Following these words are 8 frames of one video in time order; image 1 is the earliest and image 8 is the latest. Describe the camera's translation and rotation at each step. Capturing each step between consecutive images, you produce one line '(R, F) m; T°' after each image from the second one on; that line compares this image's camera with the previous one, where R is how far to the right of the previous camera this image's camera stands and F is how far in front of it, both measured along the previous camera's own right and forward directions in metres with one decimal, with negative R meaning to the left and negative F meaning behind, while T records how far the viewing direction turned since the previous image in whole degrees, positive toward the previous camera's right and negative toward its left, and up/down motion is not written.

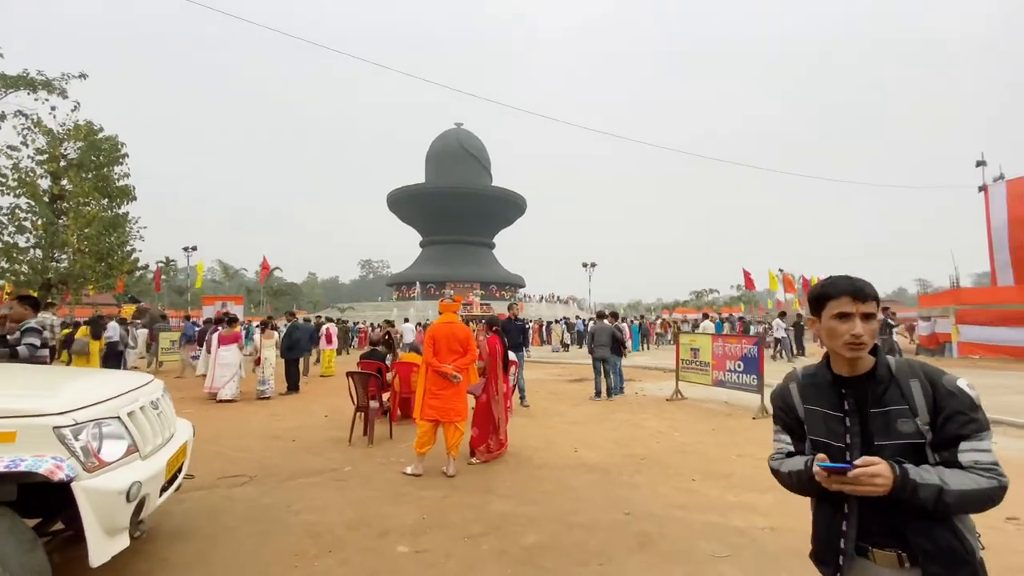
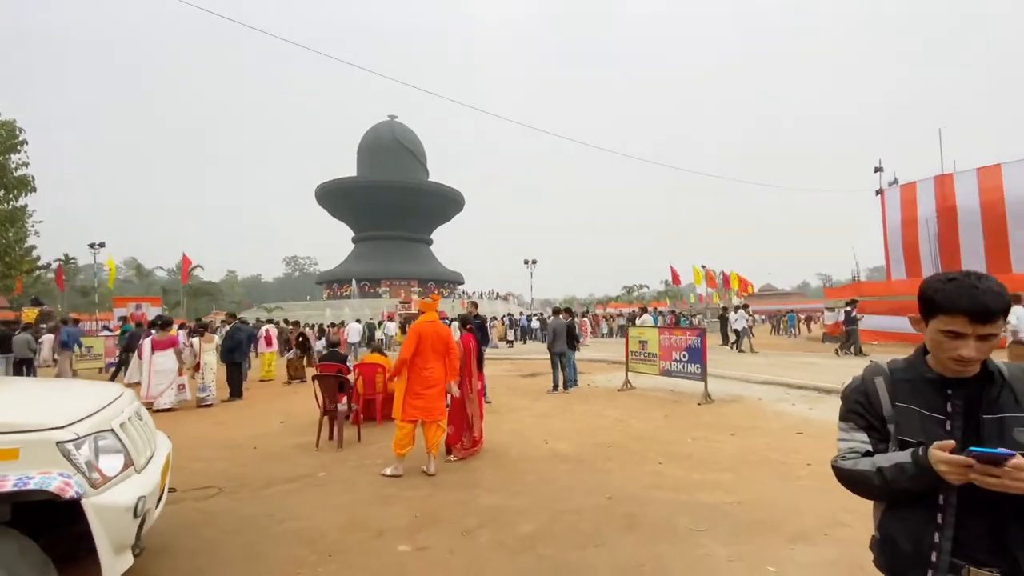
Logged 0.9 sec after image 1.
(-0.4, -0.1) m; +8°
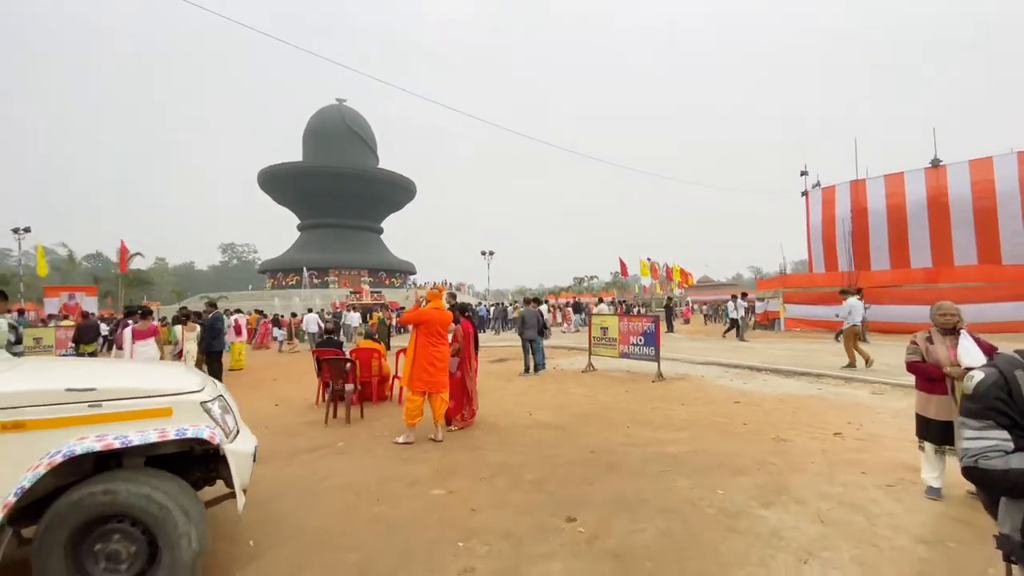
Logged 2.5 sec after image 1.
(-0.6, -0.8) m; +6°
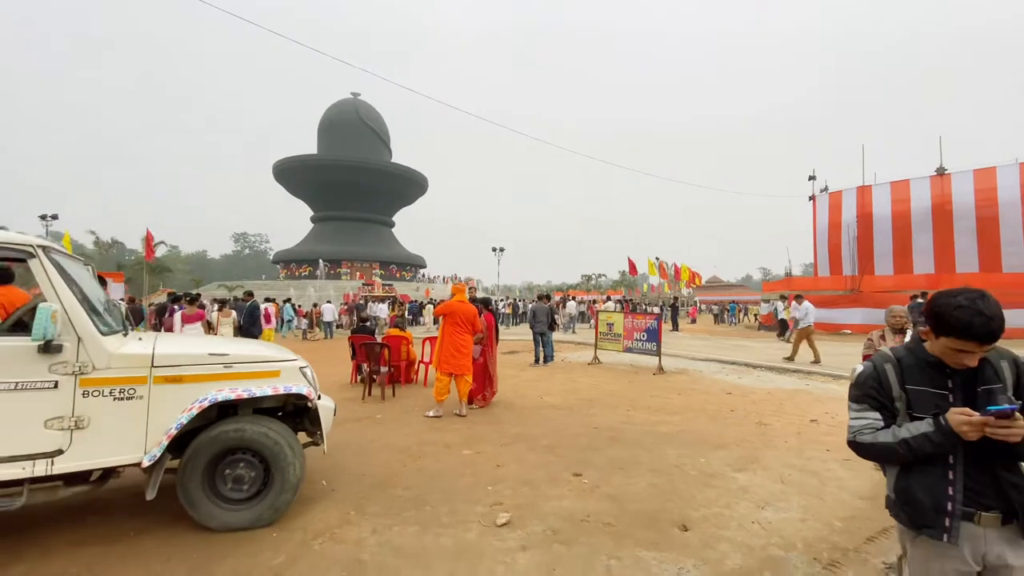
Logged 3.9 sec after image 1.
(-0.1, -0.8) m; -1°
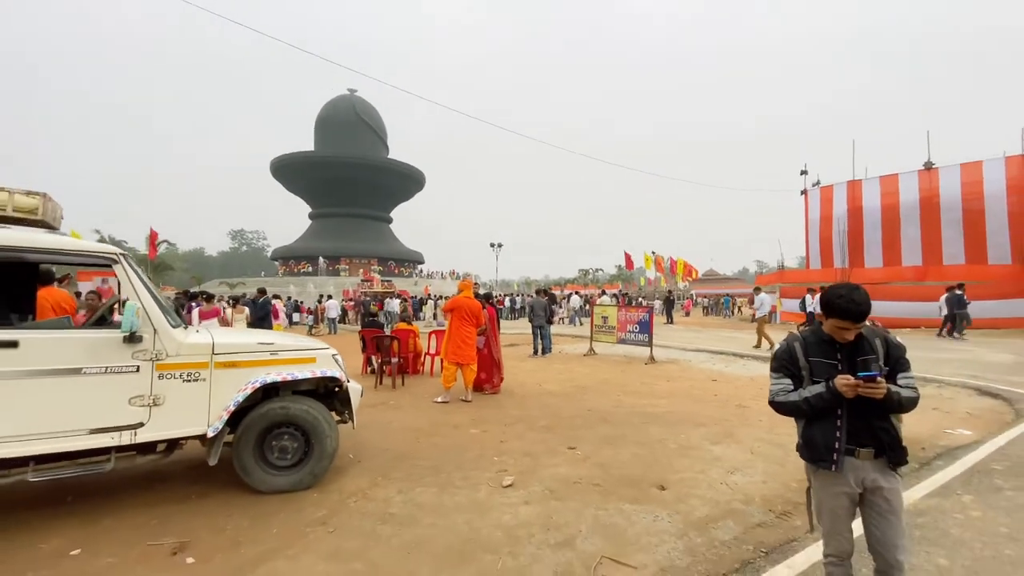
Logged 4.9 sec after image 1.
(0.0, -0.6) m; 0°
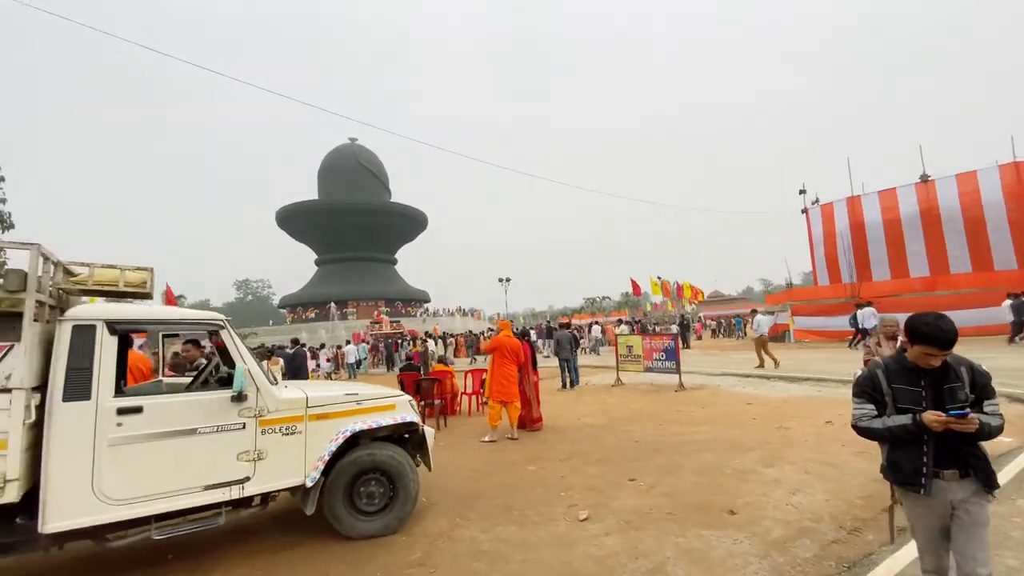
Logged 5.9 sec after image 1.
(-0.5, -0.3) m; 0°
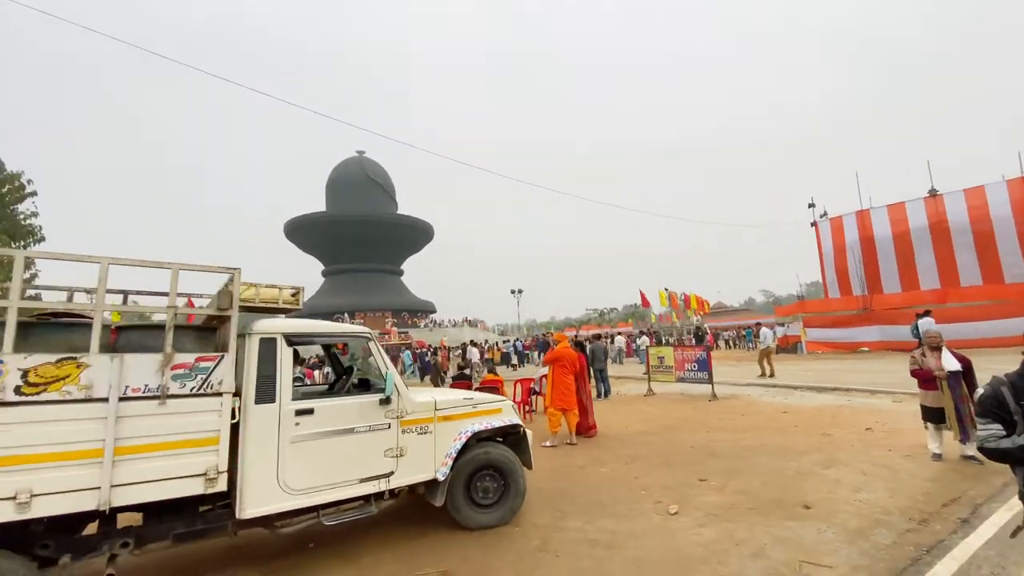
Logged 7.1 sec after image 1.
(-1.0, -0.5) m; 0°
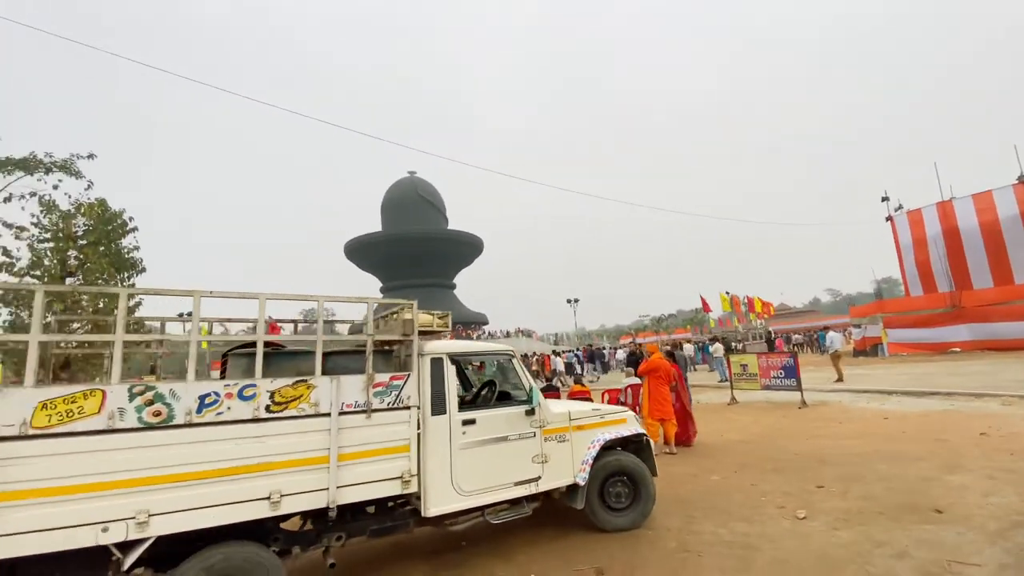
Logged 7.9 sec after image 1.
(-0.8, -0.5) m; -6°
